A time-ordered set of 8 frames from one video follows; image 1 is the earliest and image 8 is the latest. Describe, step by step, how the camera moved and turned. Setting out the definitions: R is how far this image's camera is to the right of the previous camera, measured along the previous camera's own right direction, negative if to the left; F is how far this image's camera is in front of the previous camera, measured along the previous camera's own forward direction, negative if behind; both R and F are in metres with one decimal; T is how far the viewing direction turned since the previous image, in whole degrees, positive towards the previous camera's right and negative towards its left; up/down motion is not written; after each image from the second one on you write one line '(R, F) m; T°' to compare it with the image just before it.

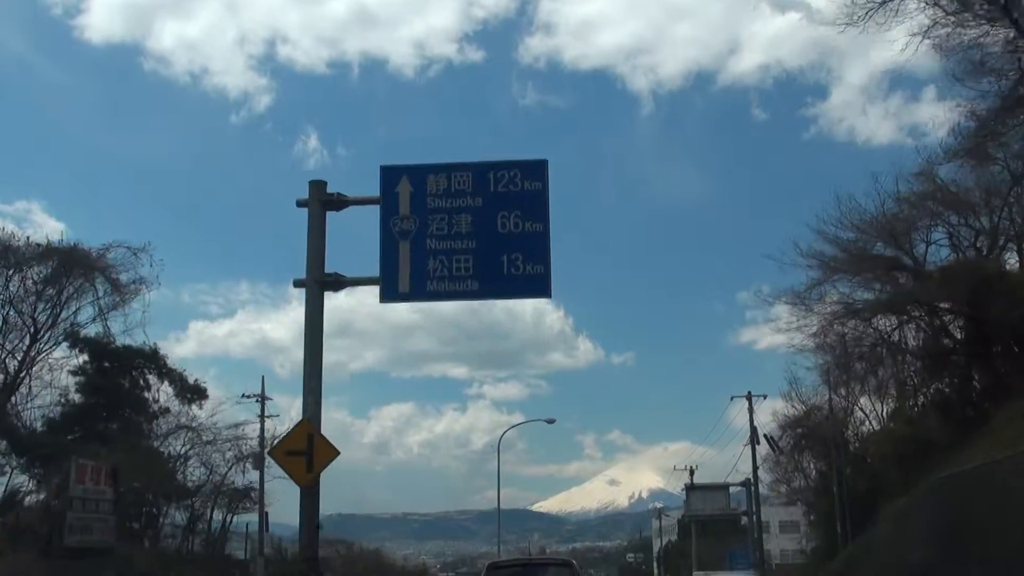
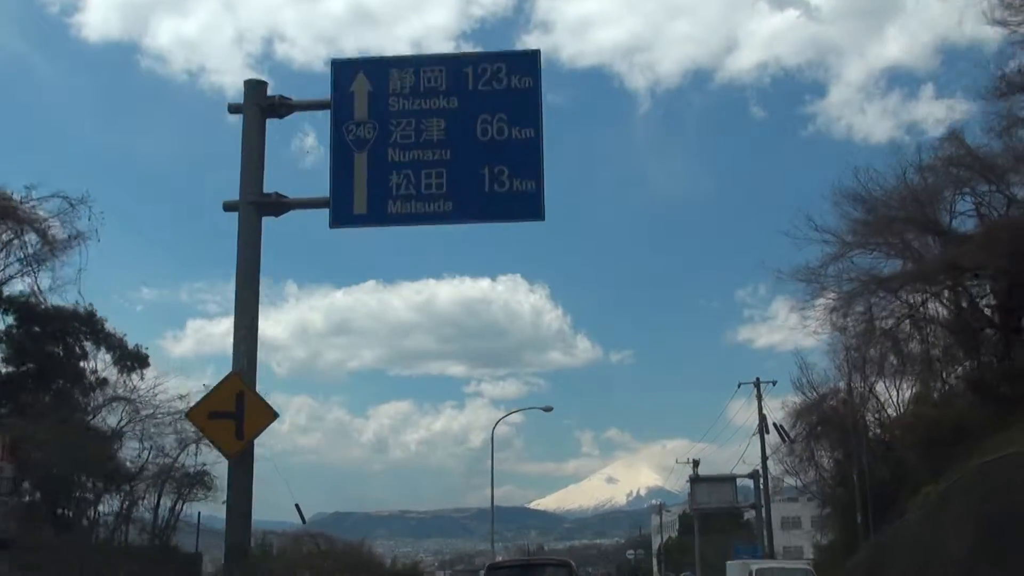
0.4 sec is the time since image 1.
(+0.1, +1.4) m; 0°
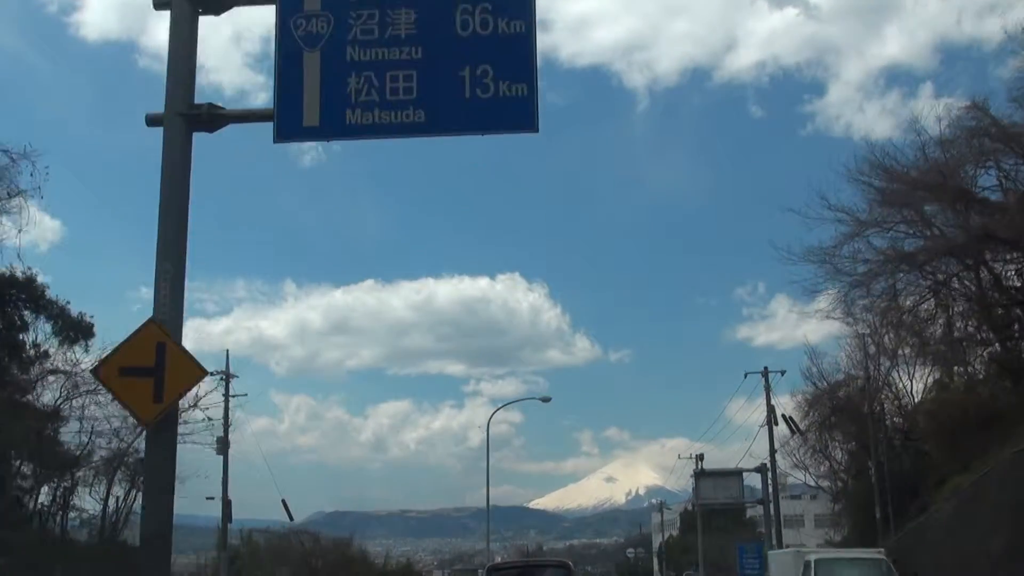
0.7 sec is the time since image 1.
(+0.1, +1.1) m; 0°
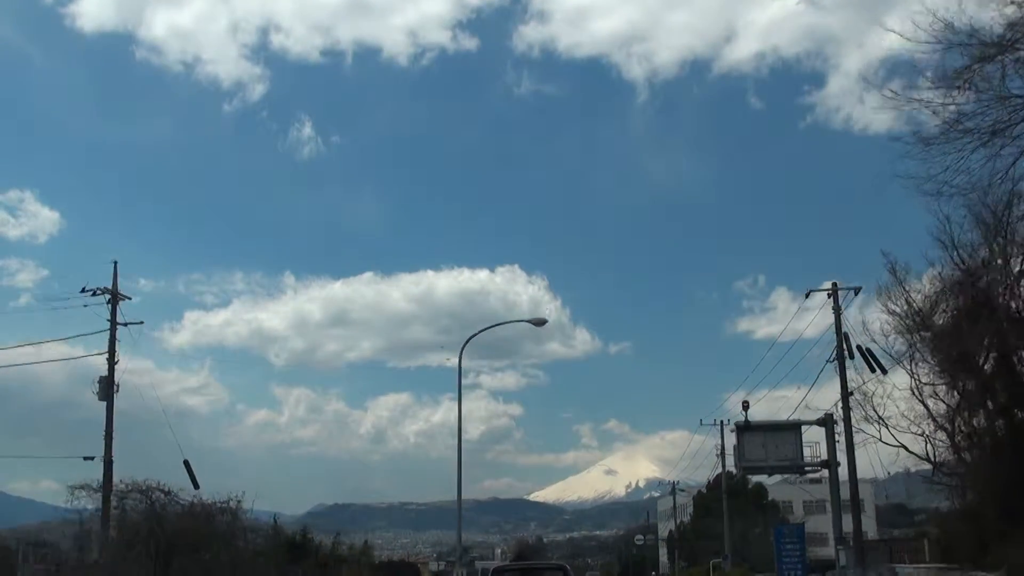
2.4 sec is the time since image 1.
(+0.3, +6.0) m; 0°
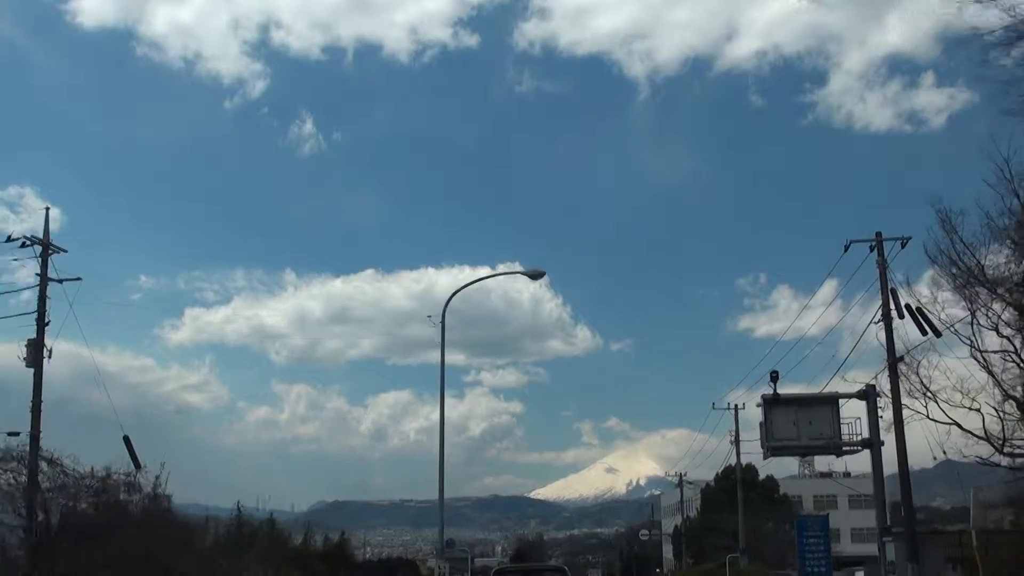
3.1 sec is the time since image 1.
(+0.1, +2.4) m; 0°
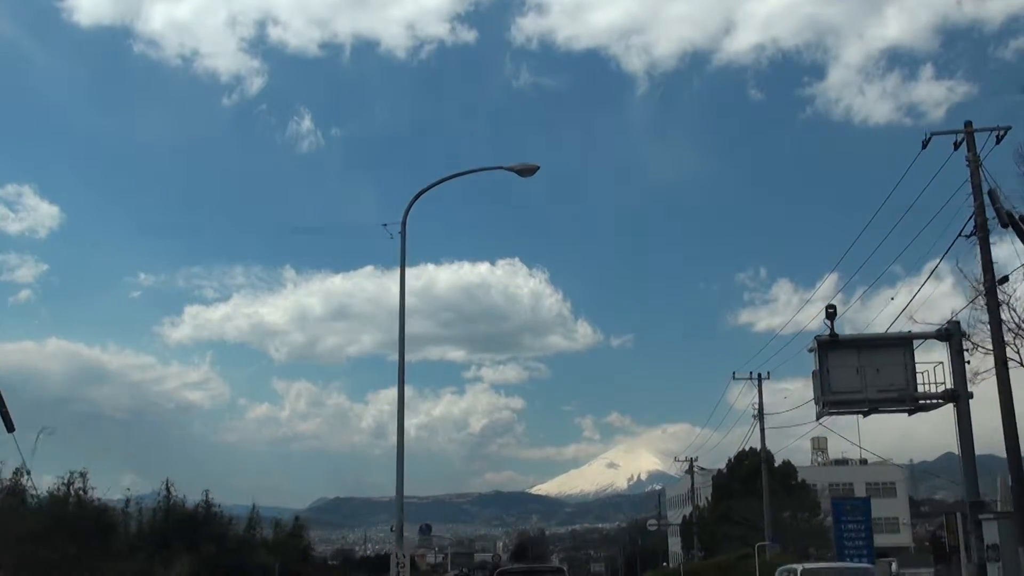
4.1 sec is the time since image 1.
(+0.2, +3.4) m; 0°
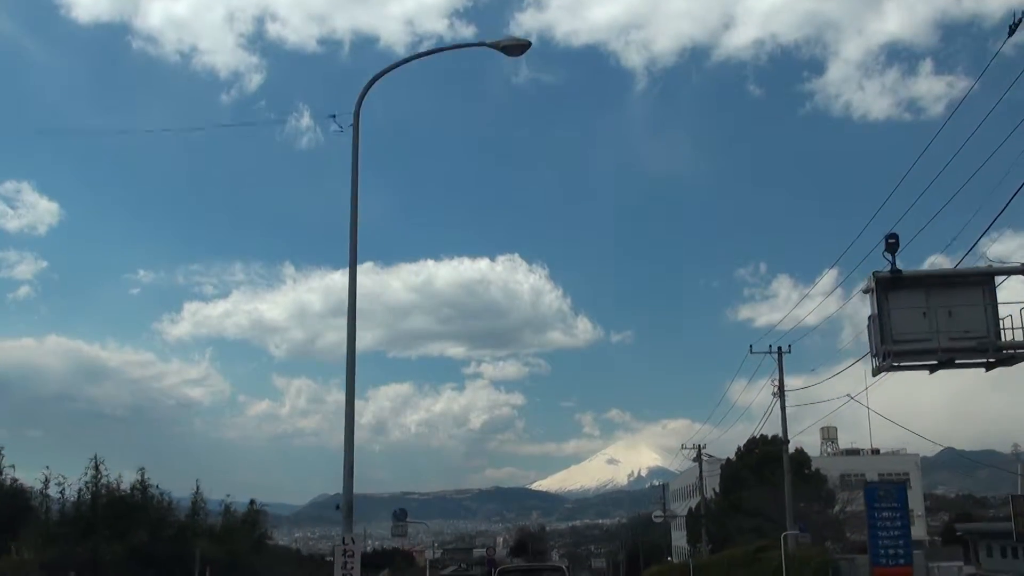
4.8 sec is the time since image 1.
(+0.1, +2.3) m; 0°
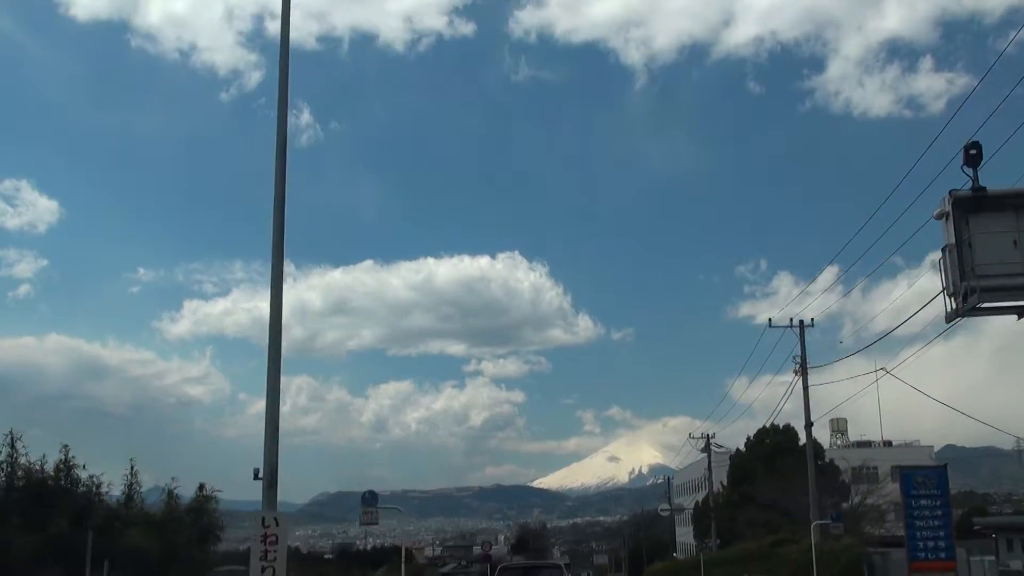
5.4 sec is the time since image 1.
(+0.1, +2.1) m; 0°
